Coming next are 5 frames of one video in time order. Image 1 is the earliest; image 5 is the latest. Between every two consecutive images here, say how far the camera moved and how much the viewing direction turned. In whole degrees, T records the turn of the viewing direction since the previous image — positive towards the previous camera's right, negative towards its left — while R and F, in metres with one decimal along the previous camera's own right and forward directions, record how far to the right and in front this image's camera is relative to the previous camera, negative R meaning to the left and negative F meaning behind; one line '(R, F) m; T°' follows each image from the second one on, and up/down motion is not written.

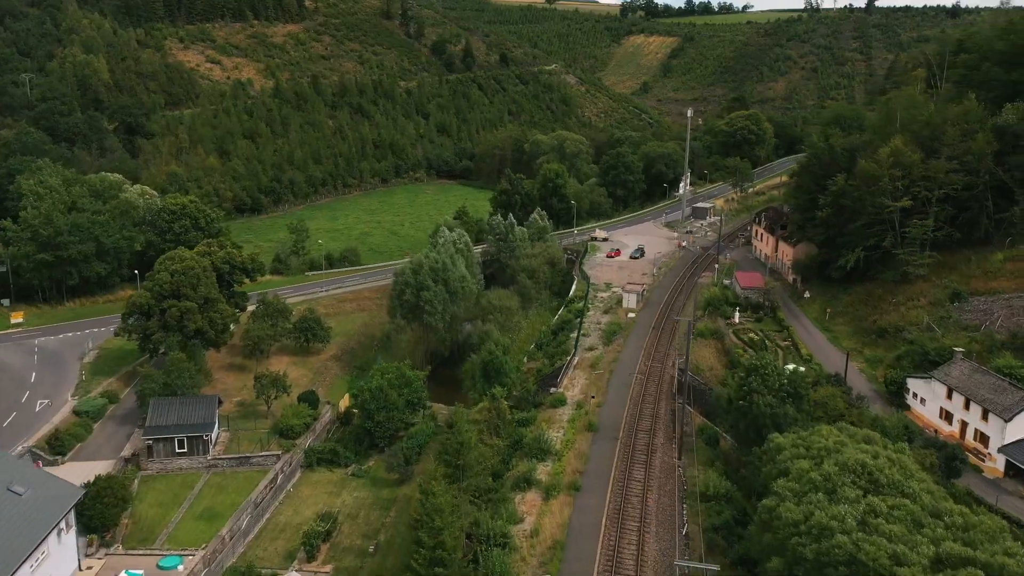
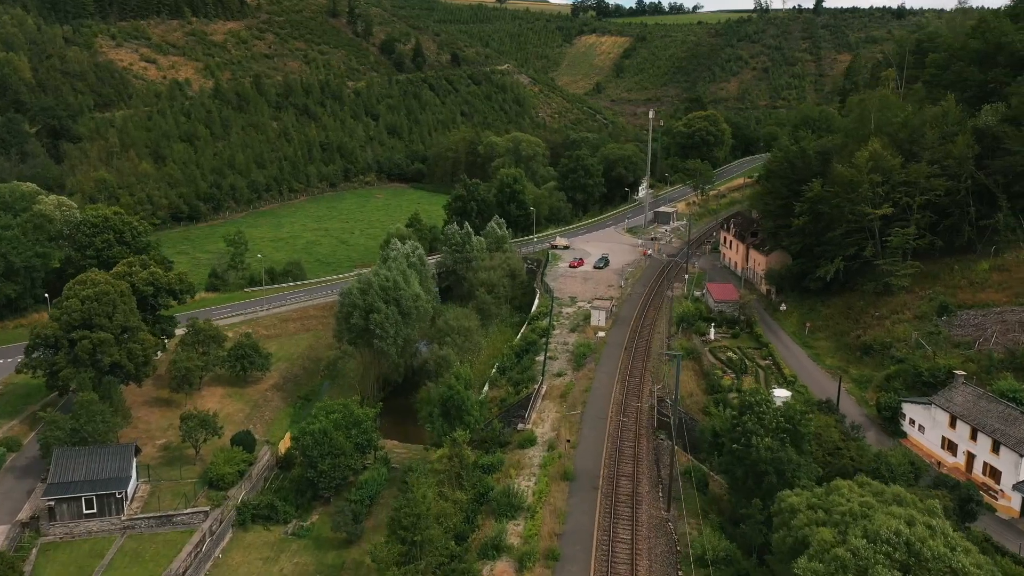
(-0.3, +4.1) m; +3°
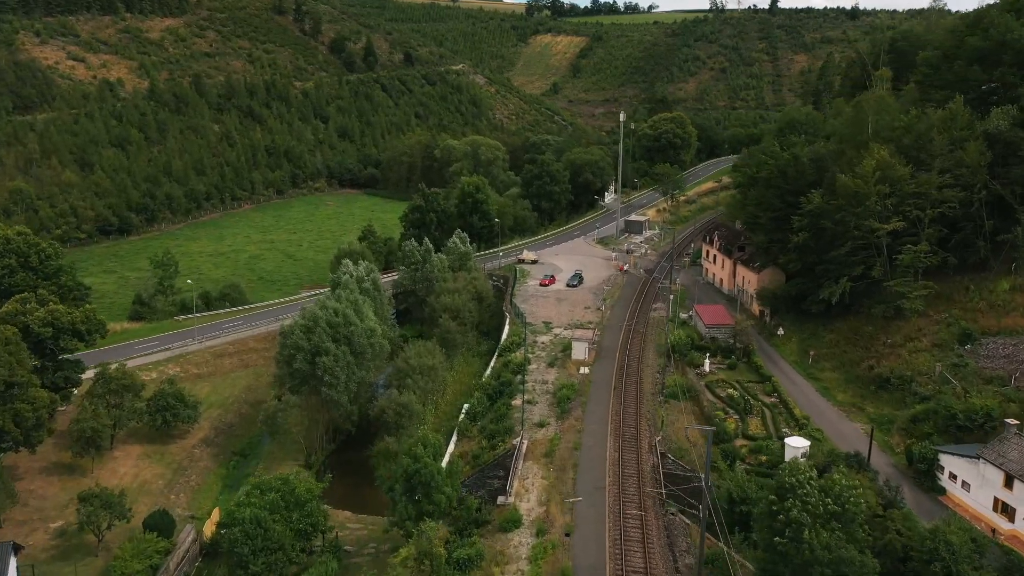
(-0.7, +6.0) m; +3°
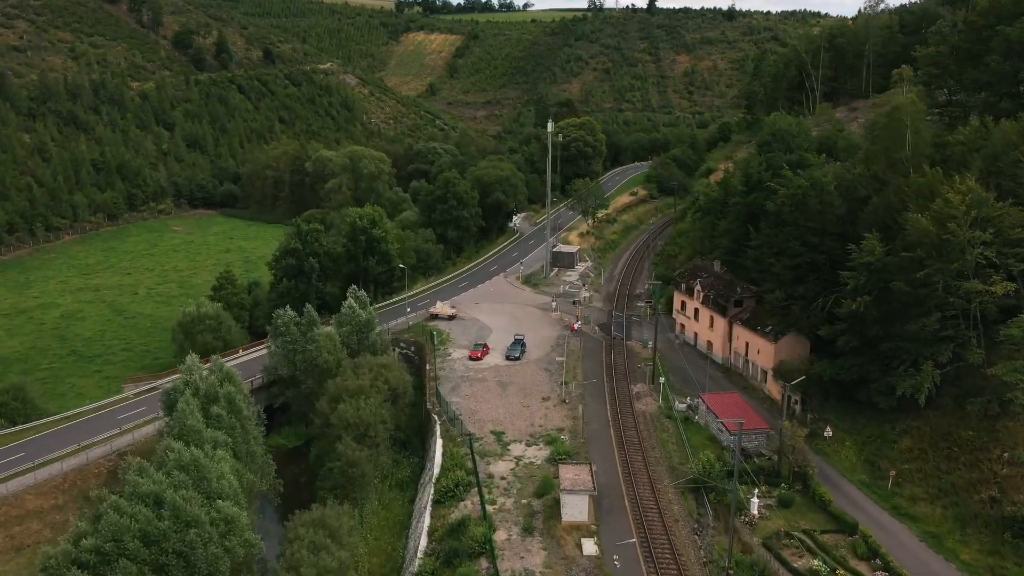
(-2.3, +15.9) m; +9°
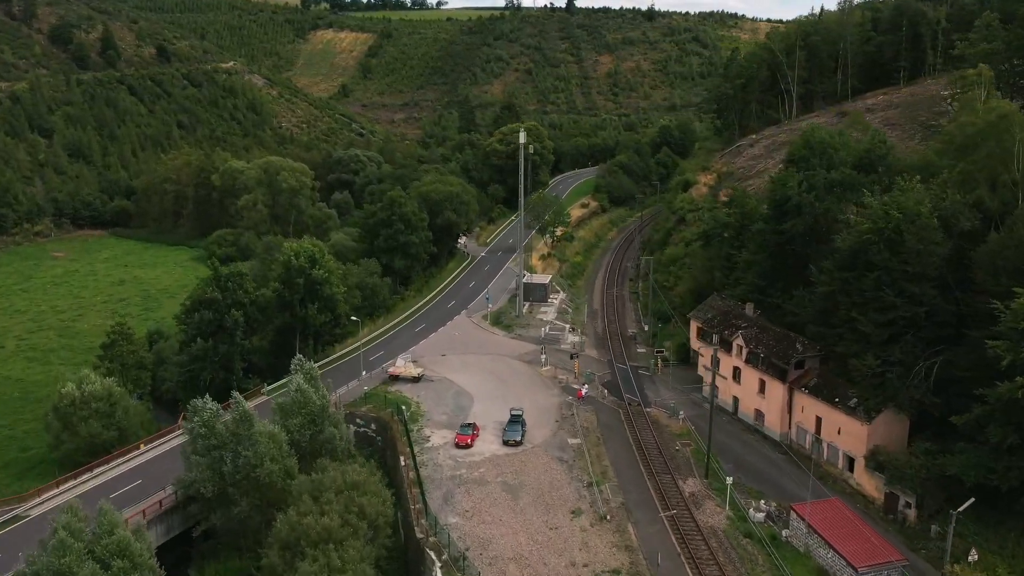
(-3.5, +10.3) m; +6°
